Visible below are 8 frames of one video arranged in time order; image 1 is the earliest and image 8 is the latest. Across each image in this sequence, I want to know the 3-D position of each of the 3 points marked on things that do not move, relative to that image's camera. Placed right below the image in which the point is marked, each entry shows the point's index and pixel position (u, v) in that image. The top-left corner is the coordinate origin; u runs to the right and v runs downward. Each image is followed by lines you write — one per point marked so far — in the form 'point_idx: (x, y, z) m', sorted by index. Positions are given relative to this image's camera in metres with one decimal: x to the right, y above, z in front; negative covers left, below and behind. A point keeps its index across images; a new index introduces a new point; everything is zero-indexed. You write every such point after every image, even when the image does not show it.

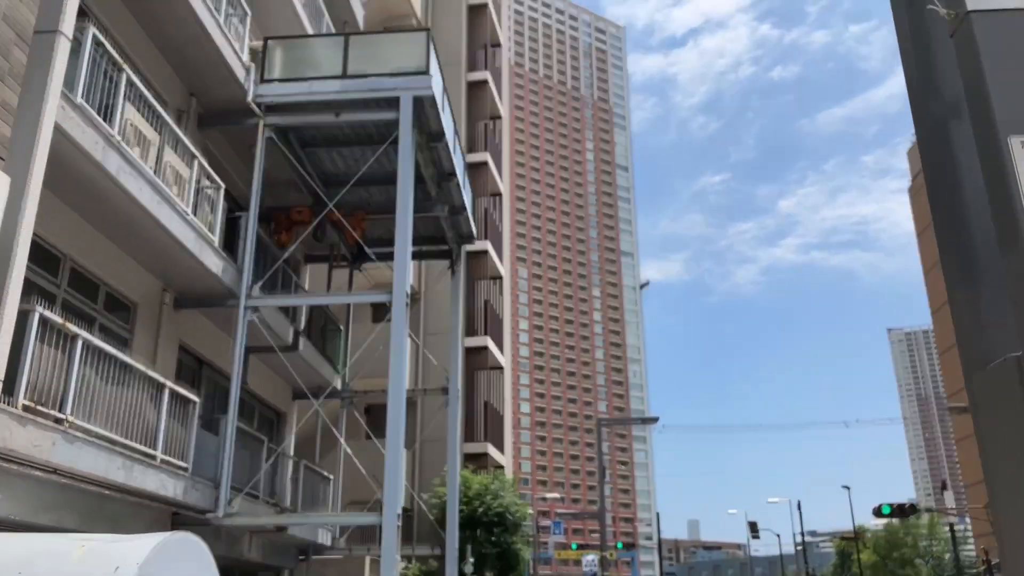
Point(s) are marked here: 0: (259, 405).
0: (-4.7, -2.1, +16.3) m
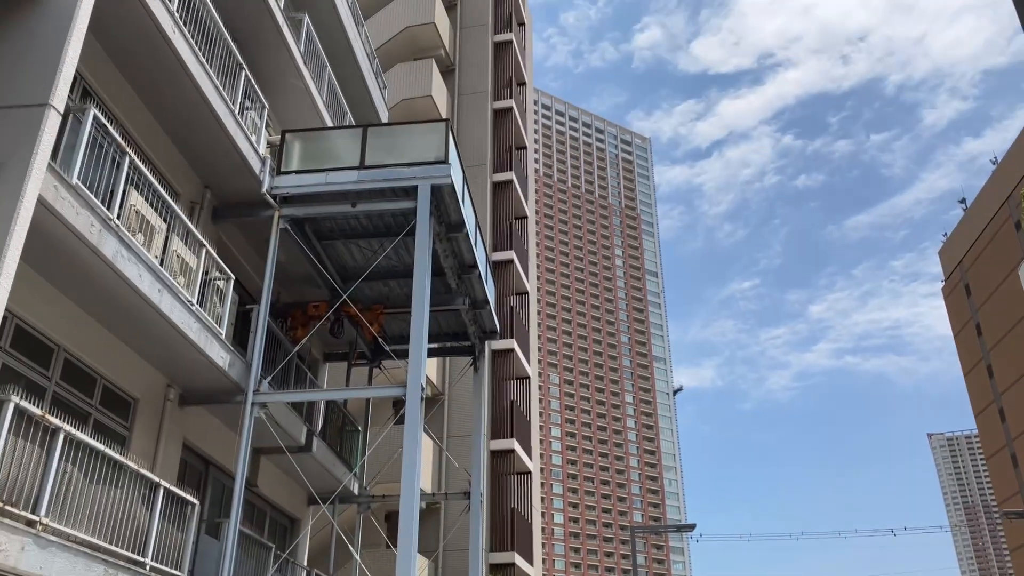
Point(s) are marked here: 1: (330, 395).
0: (-4.3, -3.9, +15.4) m
1: (-2.5, -1.5, +11.9) m
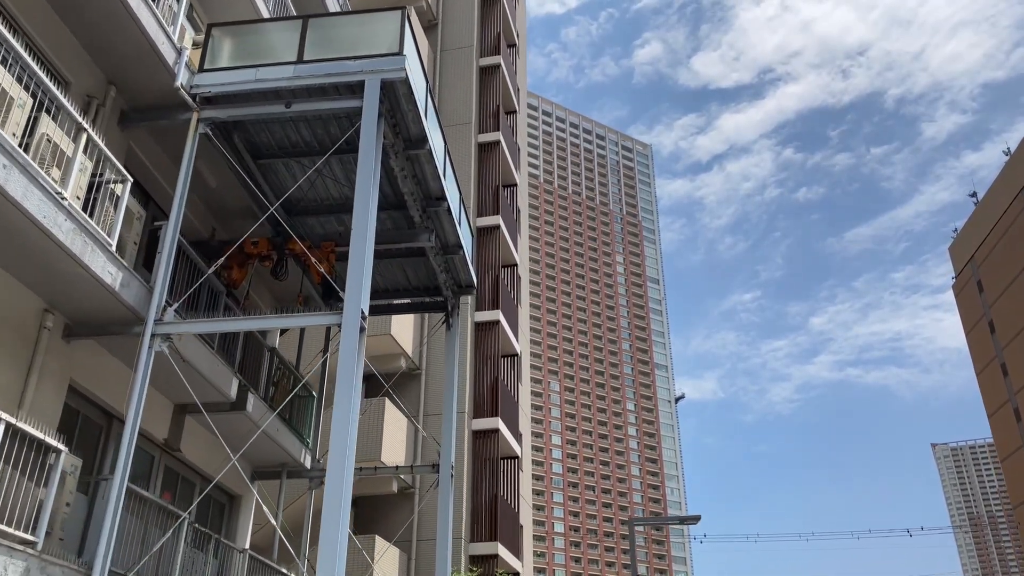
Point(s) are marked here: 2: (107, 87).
0: (-4.7, -2.9, +13.1) m
1: (-2.9, -0.4, +9.6) m
2: (-5.1, +2.5, +11.0) m
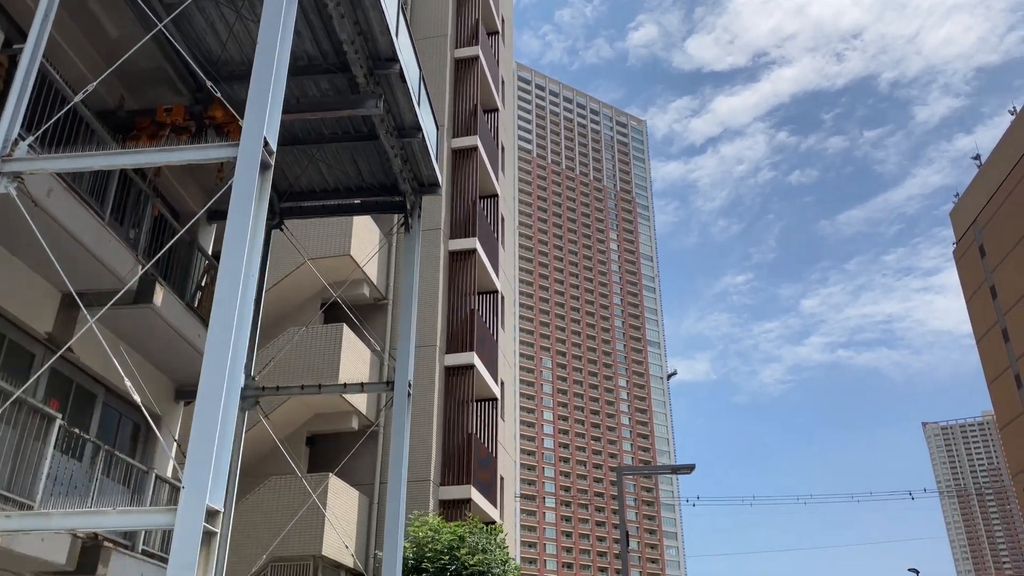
0: (-5.2, -1.3, +11.0) m
1: (-3.4, +1.1, +7.5) m
2: (-5.5, +4.1, +8.8) m
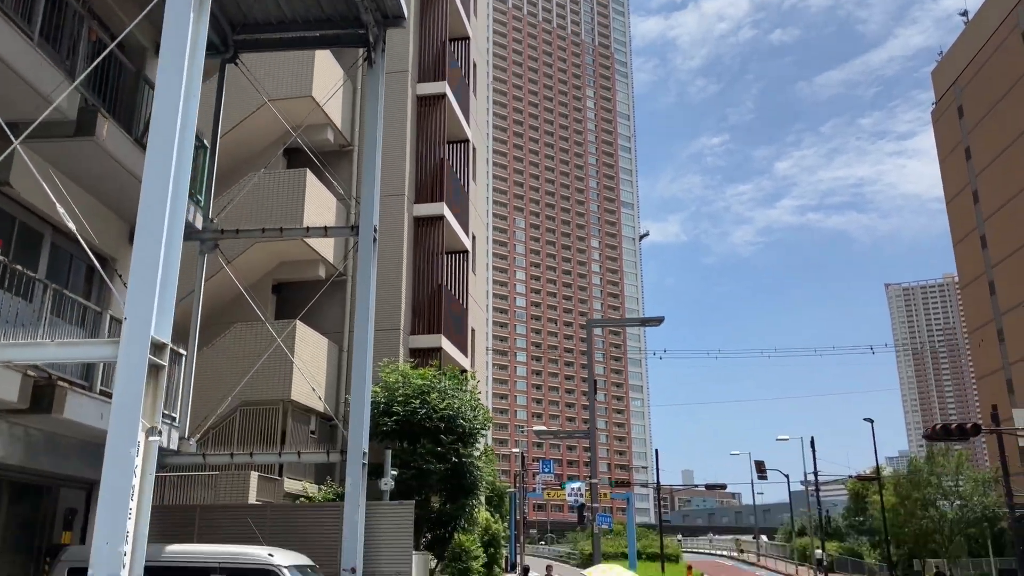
0: (-5.6, +0.7, +10.5) m
1: (-3.6, +2.5, +6.7) m
2: (-5.8, +5.6, +7.4) m
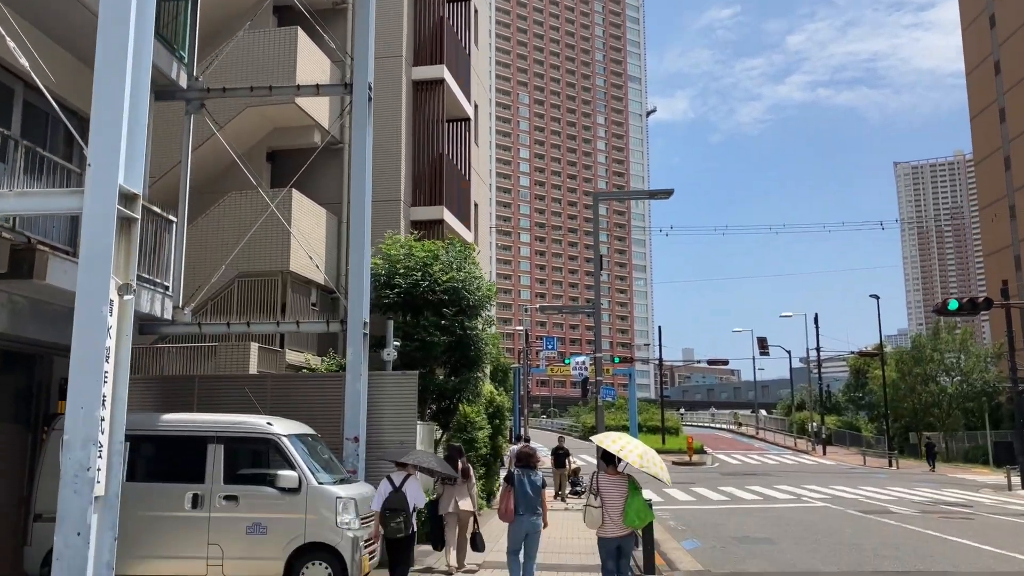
0: (-5.5, +2.3, +9.8) m
1: (-3.6, +3.5, +5.7) m
2: (-5.7, +6.7, +6.0) m
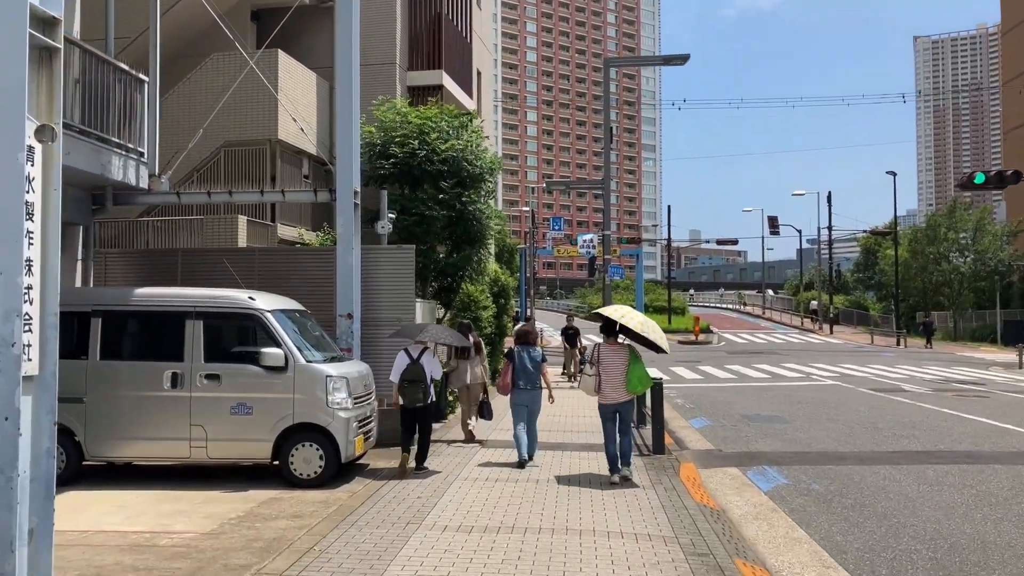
0: (-5.5, +3.6, +8.6) m
1: (-3.6, +4.3, +4.4) m
2: (-5.8, +7.5, +4.3) m
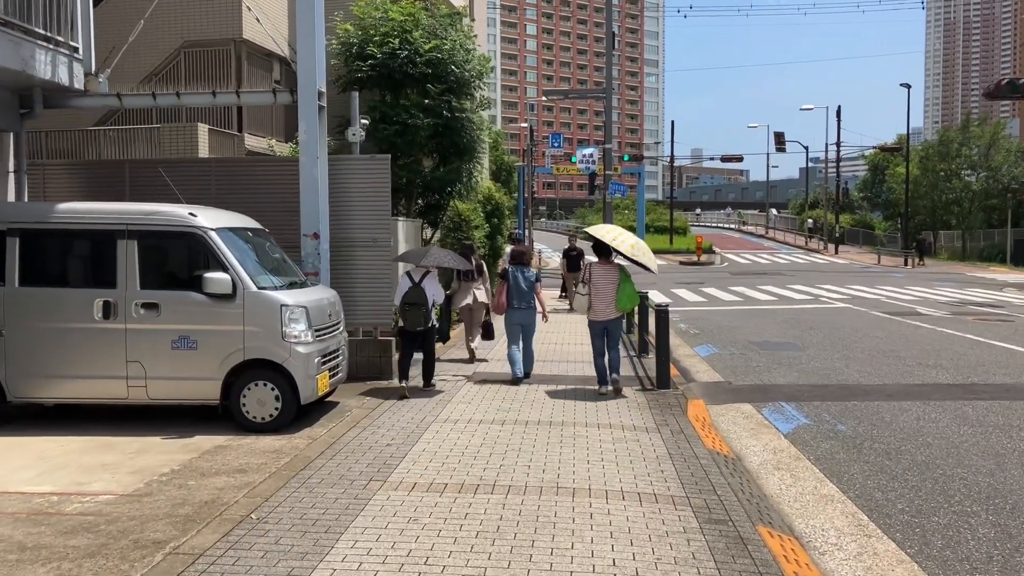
0: (-5.6, +4.3, +7.1) m
1: (-3.7, +4.6, +2.9) m
2: (-5.9, +7.8, +2.5) m
